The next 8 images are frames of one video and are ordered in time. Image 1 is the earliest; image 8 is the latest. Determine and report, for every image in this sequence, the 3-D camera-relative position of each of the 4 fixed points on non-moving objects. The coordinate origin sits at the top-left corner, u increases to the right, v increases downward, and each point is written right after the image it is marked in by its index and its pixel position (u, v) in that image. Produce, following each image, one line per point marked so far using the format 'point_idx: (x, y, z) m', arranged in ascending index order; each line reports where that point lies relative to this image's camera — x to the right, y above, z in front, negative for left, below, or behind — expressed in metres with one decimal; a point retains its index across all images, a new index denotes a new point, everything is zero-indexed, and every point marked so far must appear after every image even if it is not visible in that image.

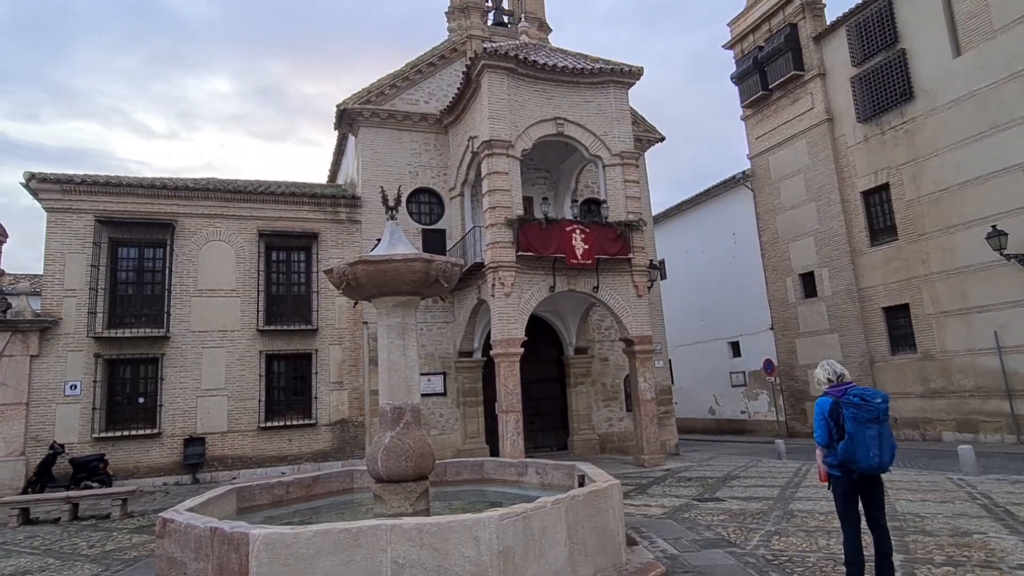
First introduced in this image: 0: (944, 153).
0: (+10.7, +3.3, +15.6) m
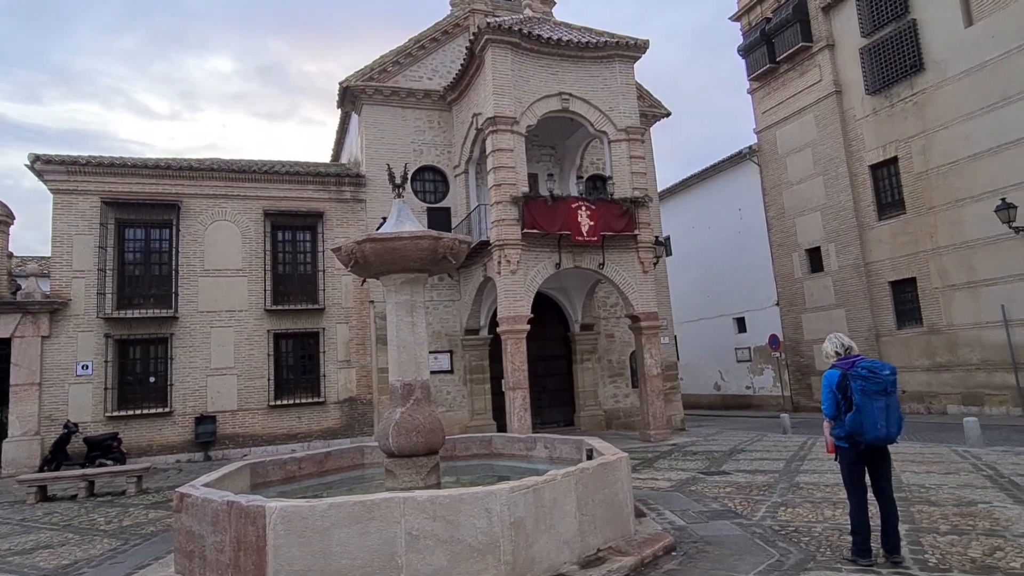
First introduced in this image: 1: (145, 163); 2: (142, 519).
0: (+10.8, +4.0, +15.4) m
1: (-7.5, +2.5, +12.9) m
2: (-4.3, -2.7, +7.4) m
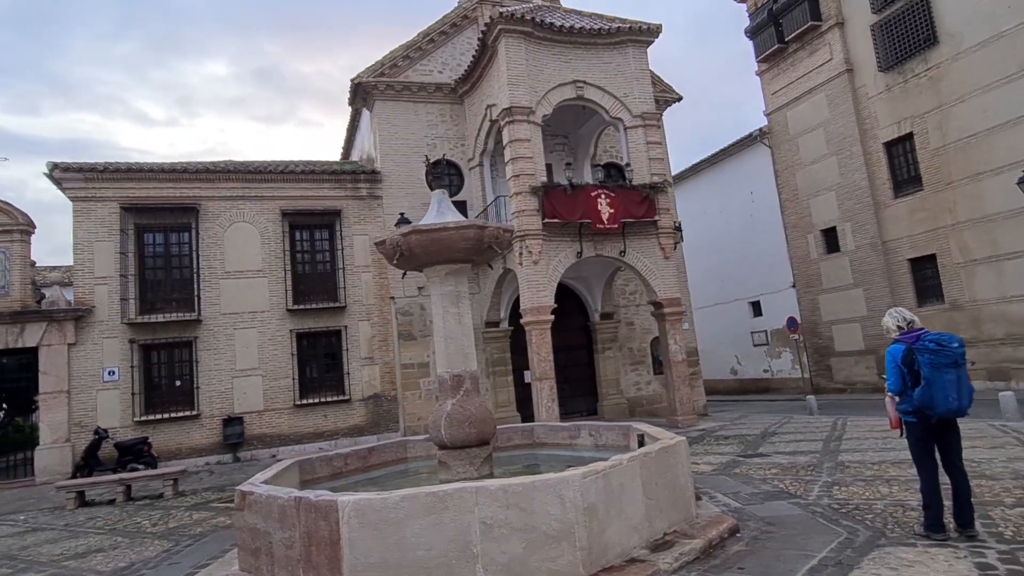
0: (+11.1, +4.6, +15.3) m
1: (-7.1, +2.5, +12.8) m
2: (-3.8, -2.7, +7.4) m
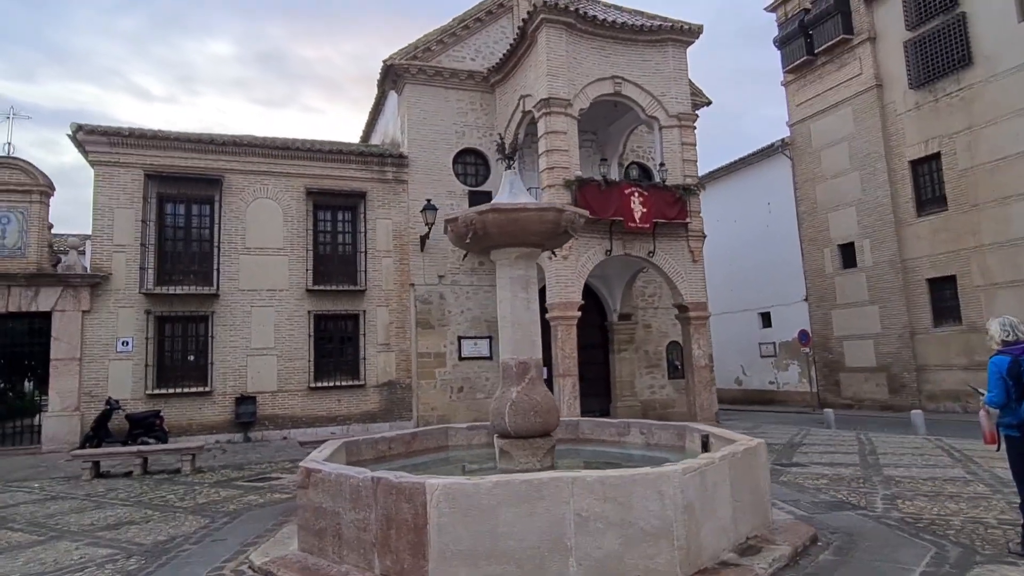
0: (+11.8, +4.0, +15.2) m
1: (-6.4, +3.0, +12.5) m
2: (-3.4, -2.4, +7.1) m
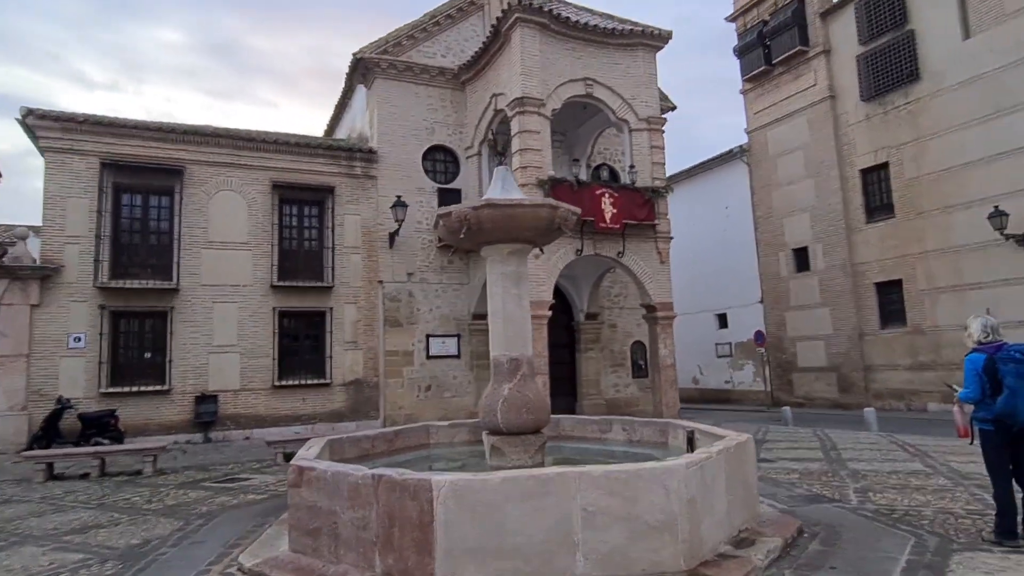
0: (+11.1, +3.9, +16.0) m
1: (-6.9, +3.1, +12.0) m
2: (-3.6, -2.3, +6.9) m
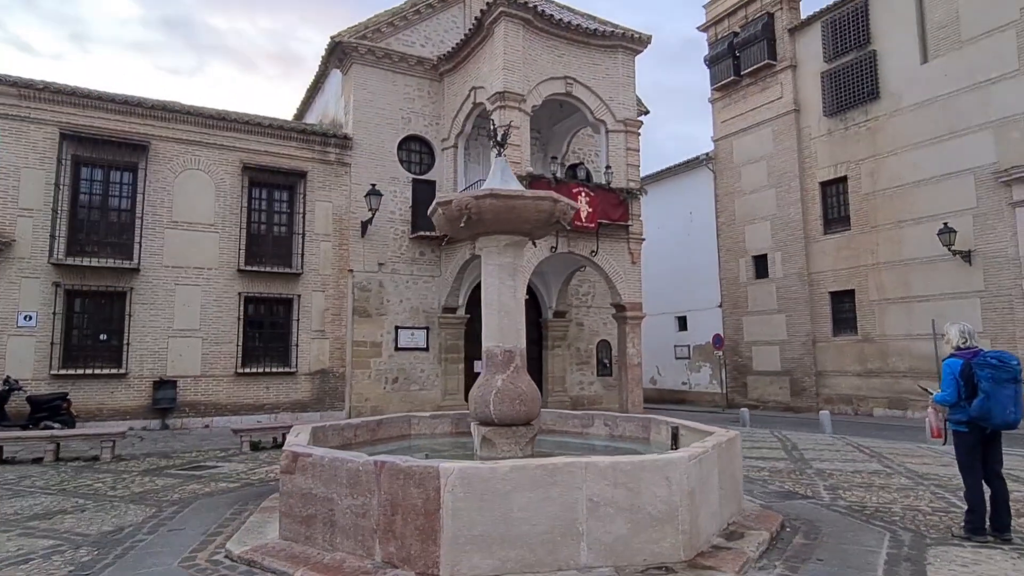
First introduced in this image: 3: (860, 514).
0: (+10.4, +3.6, +16.8) m
1: (-7.3, +3.5, +11.5) m
2: (-3.8, -2.1, +6.6) m
3: (+3.0, -1.9, +5.4) m
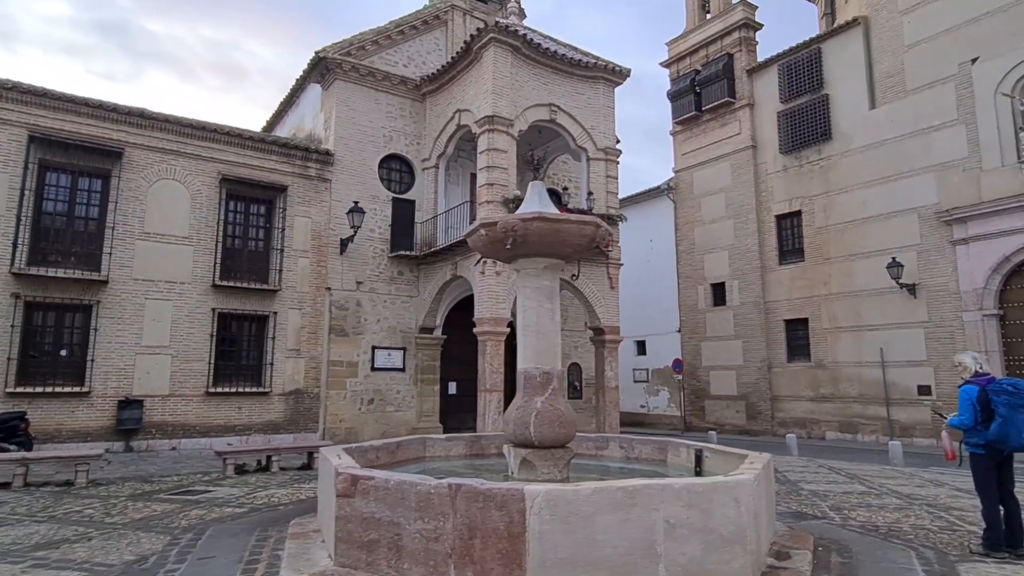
0: (+9.7, +2.8, +17.9) m
1: (-7.4, +3.3, +11.0) m
2: (-3.6, -2.2, +6.3) m
3: (+3.2, -2.2, +5.6) m
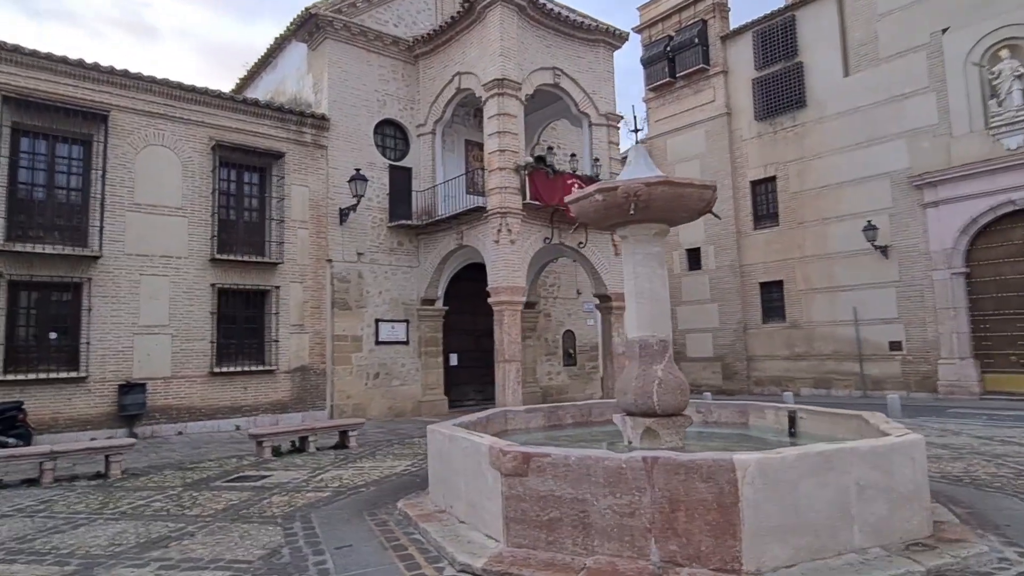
0: (+9.3, +3.9, +18.5) m
1: (-7.0, +3.6, +9.9) m
2: (-2.6, -2.0, +5.9) m
3: (+4.2, -1.8, +5.9) m
